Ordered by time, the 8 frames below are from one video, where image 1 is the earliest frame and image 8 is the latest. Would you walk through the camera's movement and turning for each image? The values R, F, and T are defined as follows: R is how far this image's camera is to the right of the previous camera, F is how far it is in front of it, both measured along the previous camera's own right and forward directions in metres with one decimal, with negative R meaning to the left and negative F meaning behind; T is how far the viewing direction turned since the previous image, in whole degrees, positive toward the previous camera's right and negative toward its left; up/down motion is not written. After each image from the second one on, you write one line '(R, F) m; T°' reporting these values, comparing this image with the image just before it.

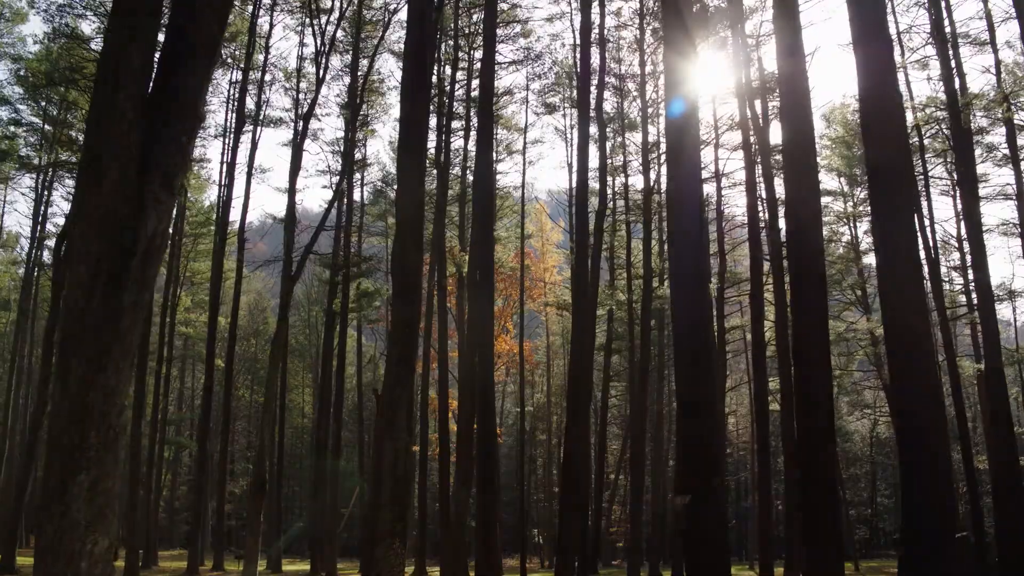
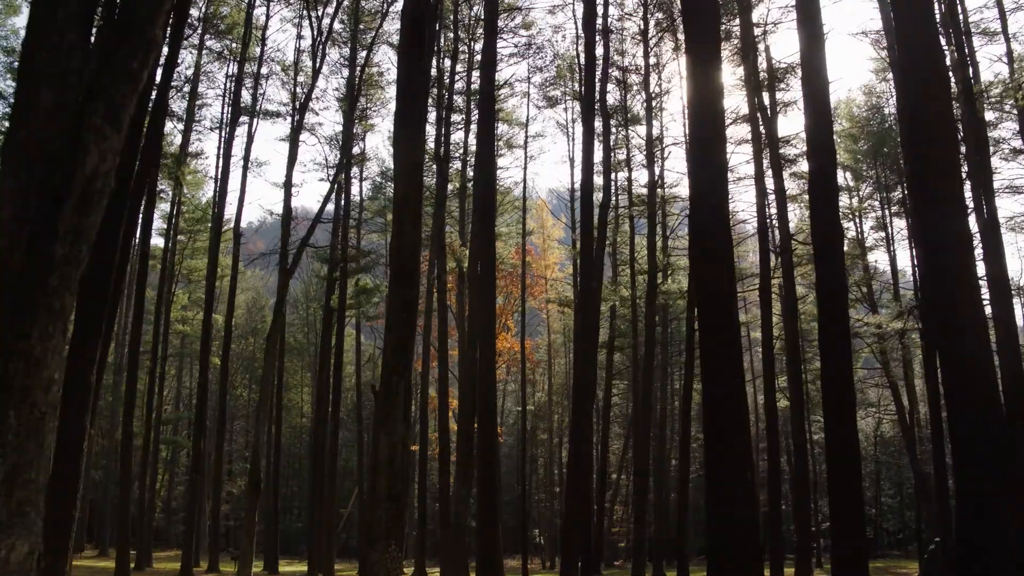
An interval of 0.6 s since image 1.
(0.0, +0.3) m; 0°
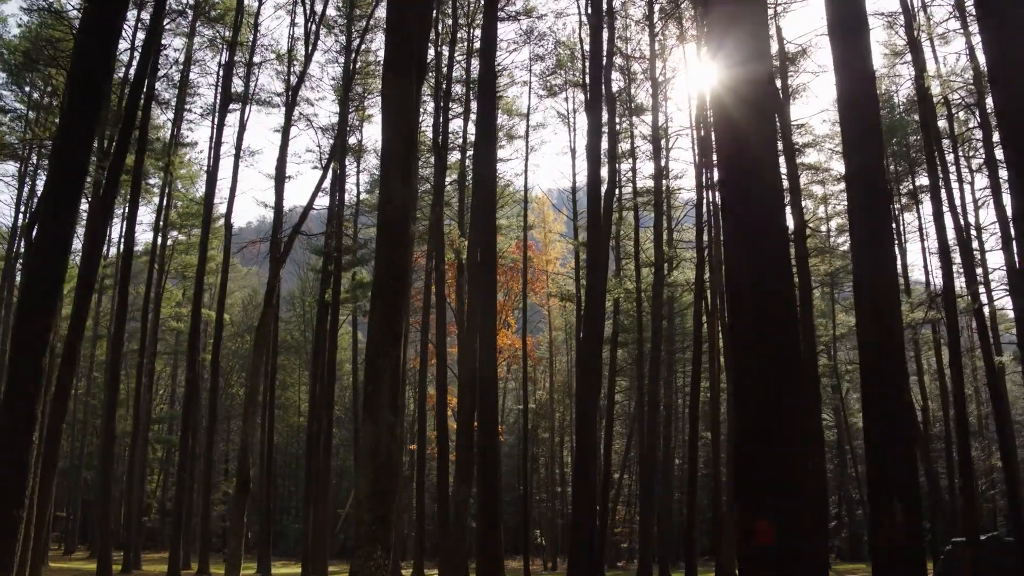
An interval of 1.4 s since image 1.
(0.0, +0.5) m; 0°
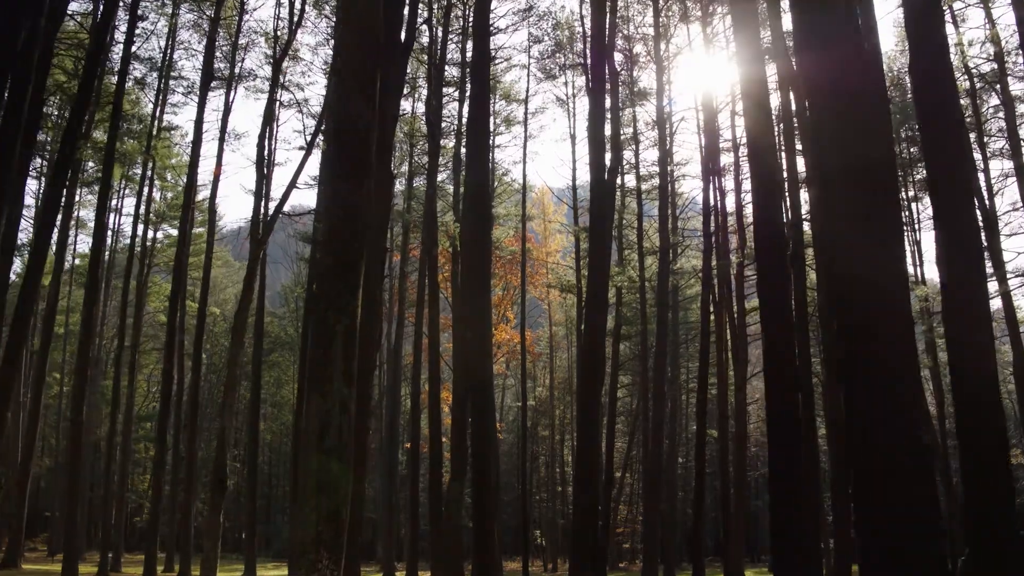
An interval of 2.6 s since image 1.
(+0.1, +0.7) m; 0°
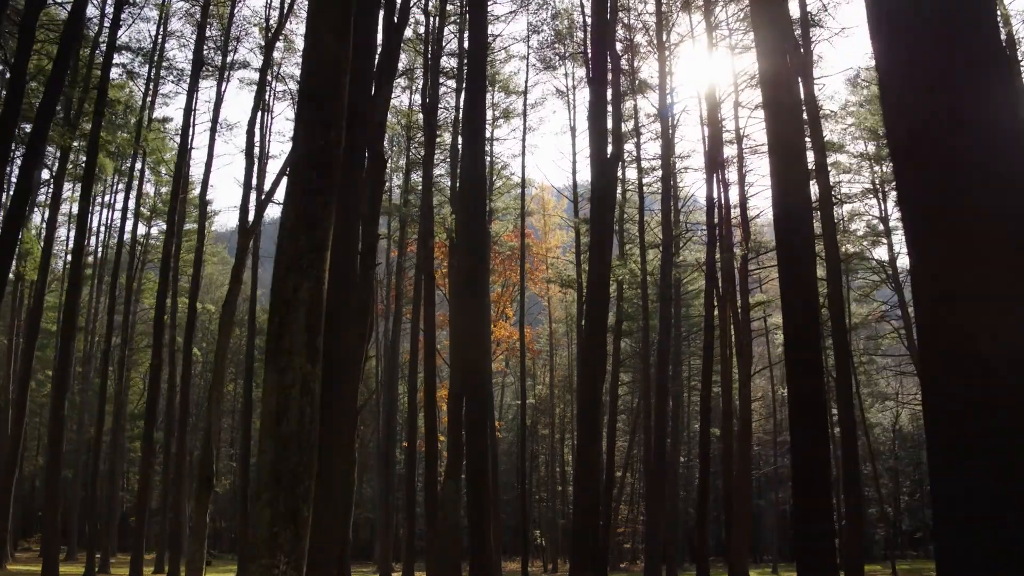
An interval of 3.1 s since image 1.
(0.0, +0.4) m; 0°
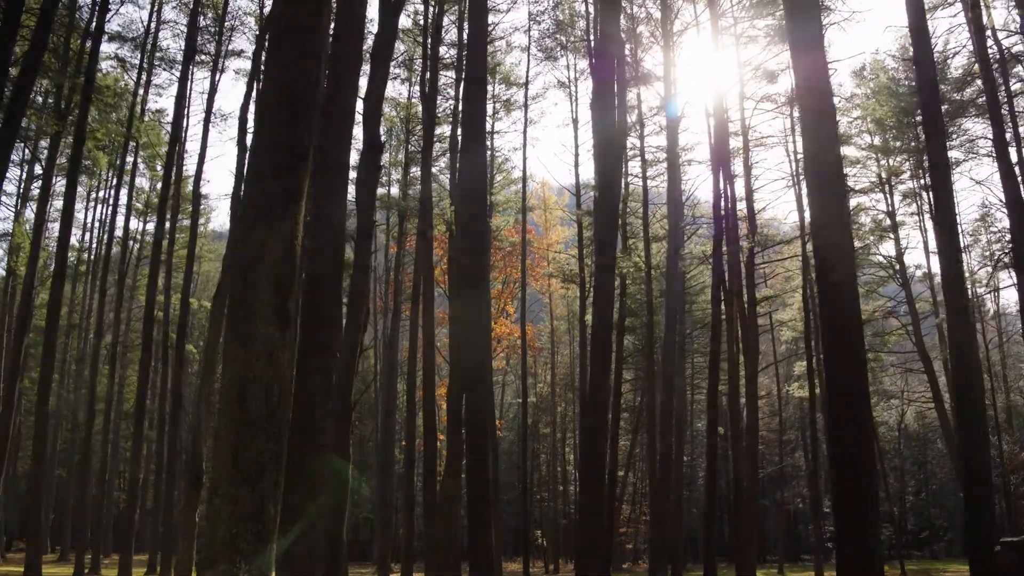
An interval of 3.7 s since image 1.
(0.0, +0.4) m; 0°
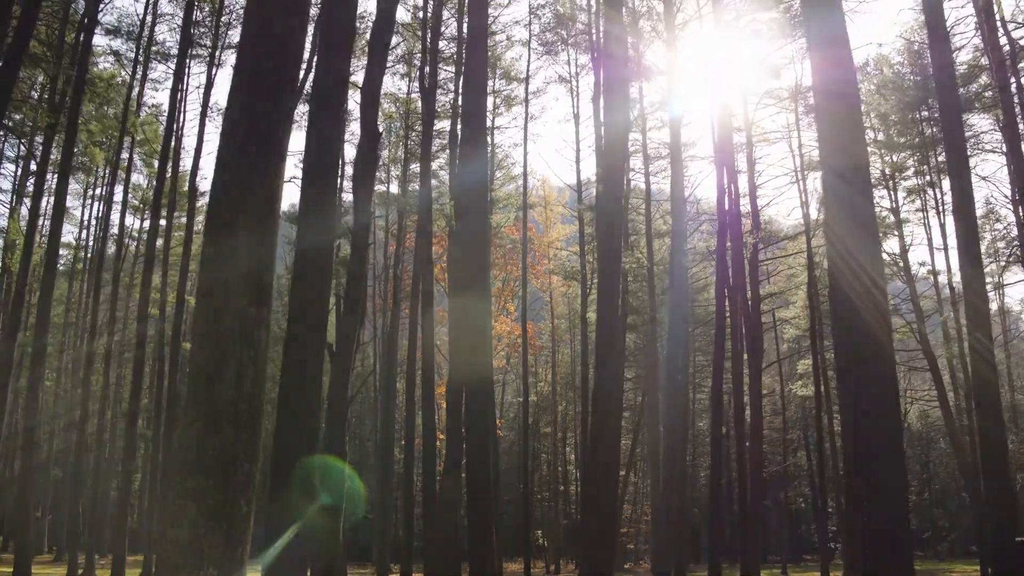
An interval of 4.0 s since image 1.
(0.0, +0.2) m; 0°
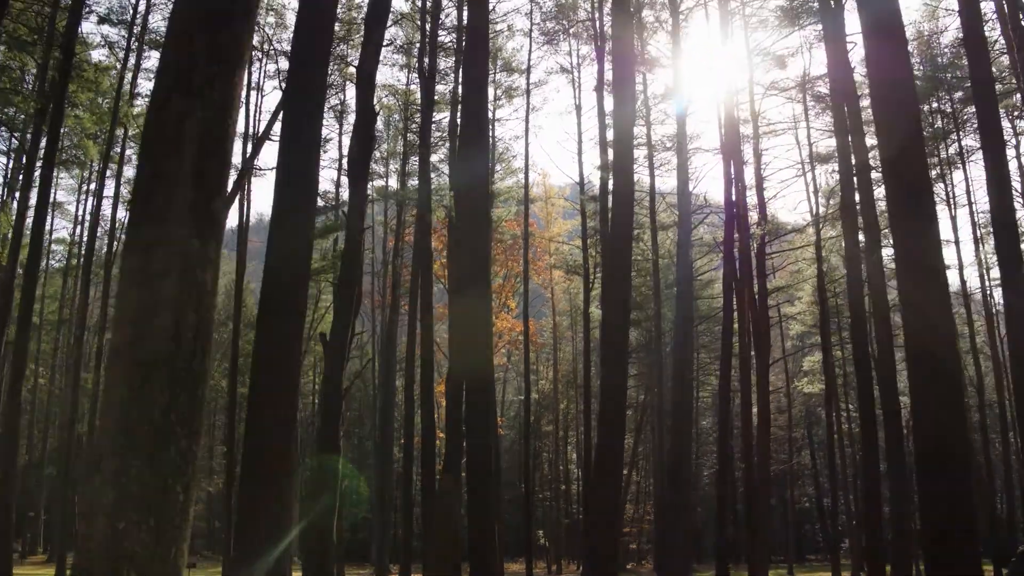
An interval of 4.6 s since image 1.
(0.0, +0.4) m; 0°
